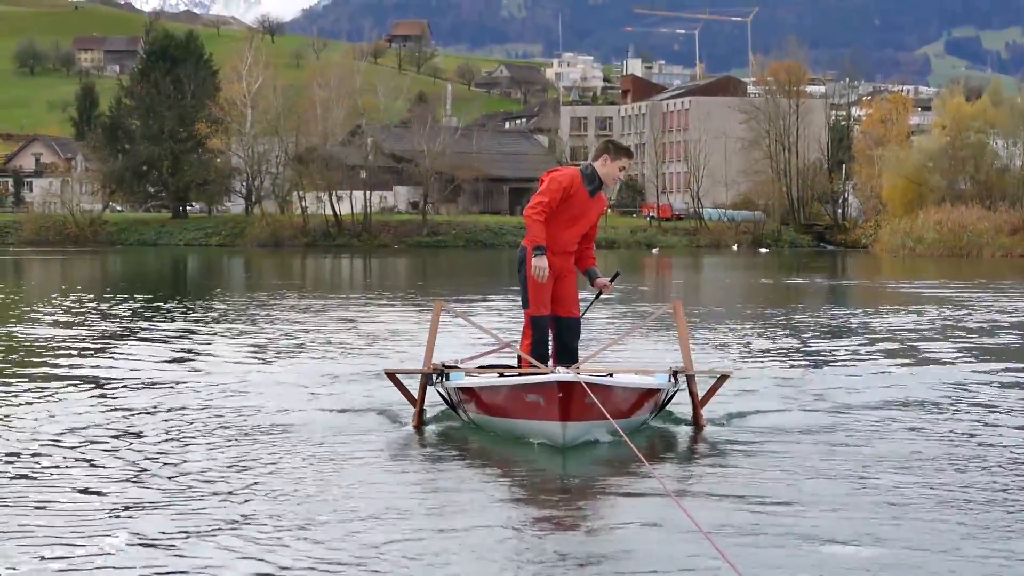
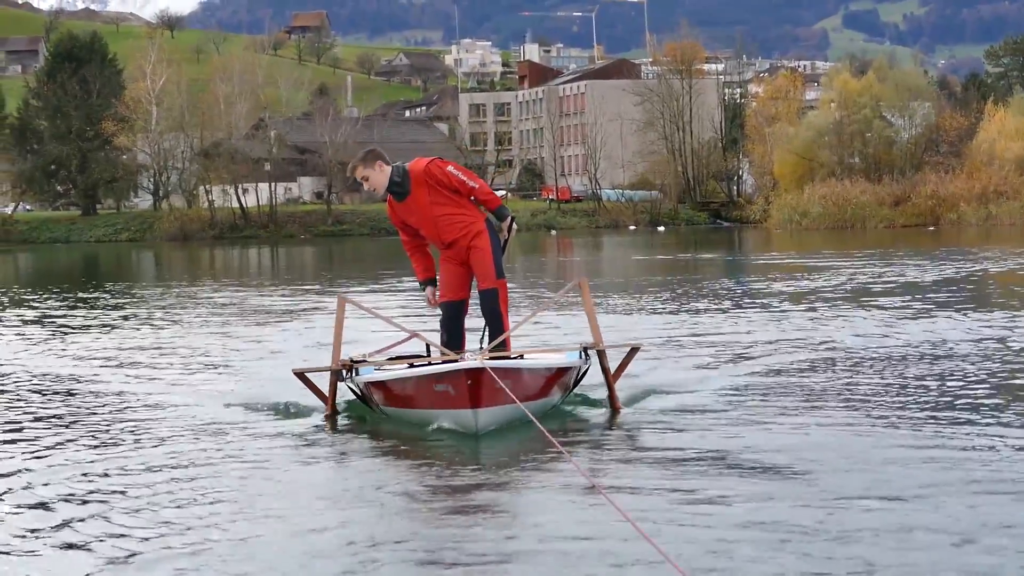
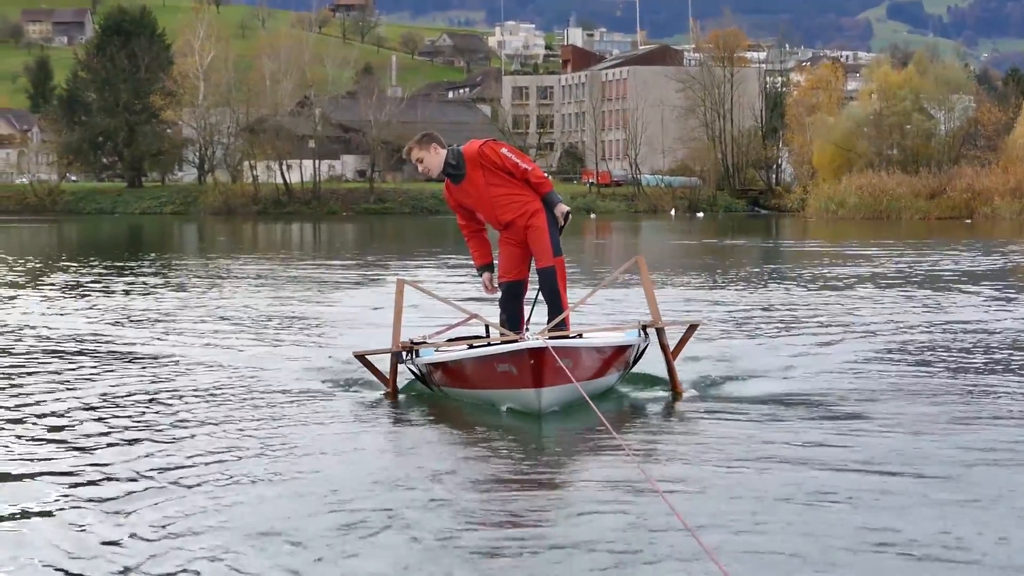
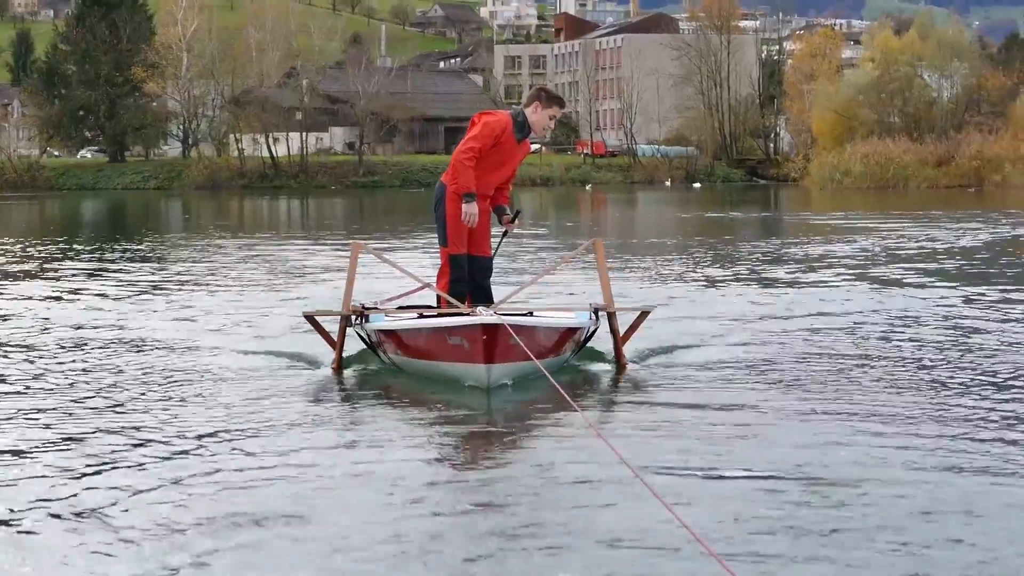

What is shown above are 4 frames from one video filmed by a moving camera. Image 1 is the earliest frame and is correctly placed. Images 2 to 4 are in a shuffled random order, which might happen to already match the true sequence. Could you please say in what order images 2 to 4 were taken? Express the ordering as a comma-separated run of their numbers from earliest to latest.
4, 2, 3
